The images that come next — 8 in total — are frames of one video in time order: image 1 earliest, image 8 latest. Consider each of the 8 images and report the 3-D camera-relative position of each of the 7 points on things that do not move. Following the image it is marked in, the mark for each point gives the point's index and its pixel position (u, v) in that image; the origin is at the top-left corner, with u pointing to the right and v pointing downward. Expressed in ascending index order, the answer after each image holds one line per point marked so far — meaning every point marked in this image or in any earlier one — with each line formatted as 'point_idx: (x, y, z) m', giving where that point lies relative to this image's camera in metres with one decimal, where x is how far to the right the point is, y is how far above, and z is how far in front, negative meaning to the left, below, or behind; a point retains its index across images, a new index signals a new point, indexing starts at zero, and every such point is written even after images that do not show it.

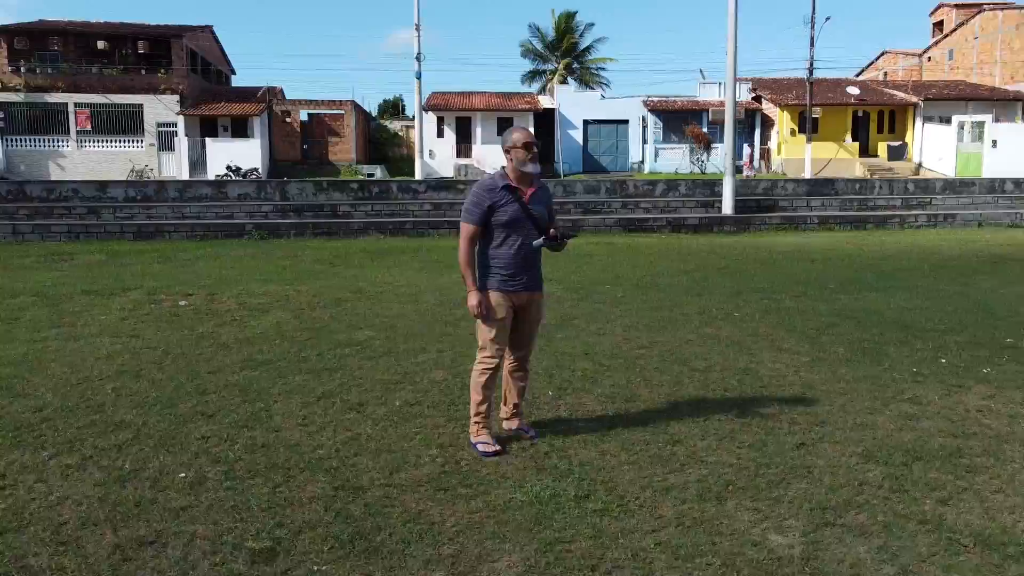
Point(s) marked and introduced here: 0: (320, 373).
0: (-1.3, -0.6, +5.3) m
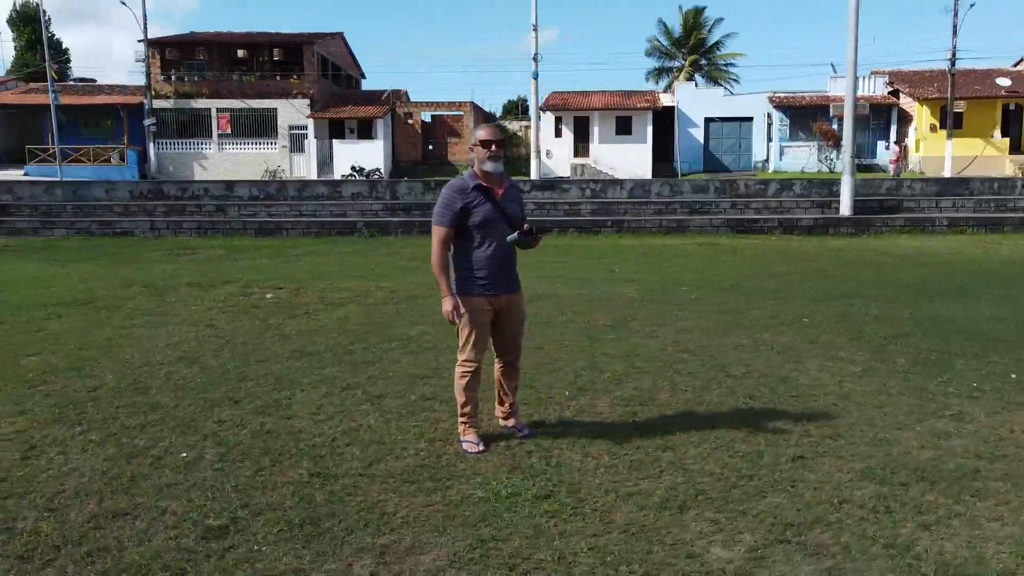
0: (-1.1, -0.5, +5.5) m
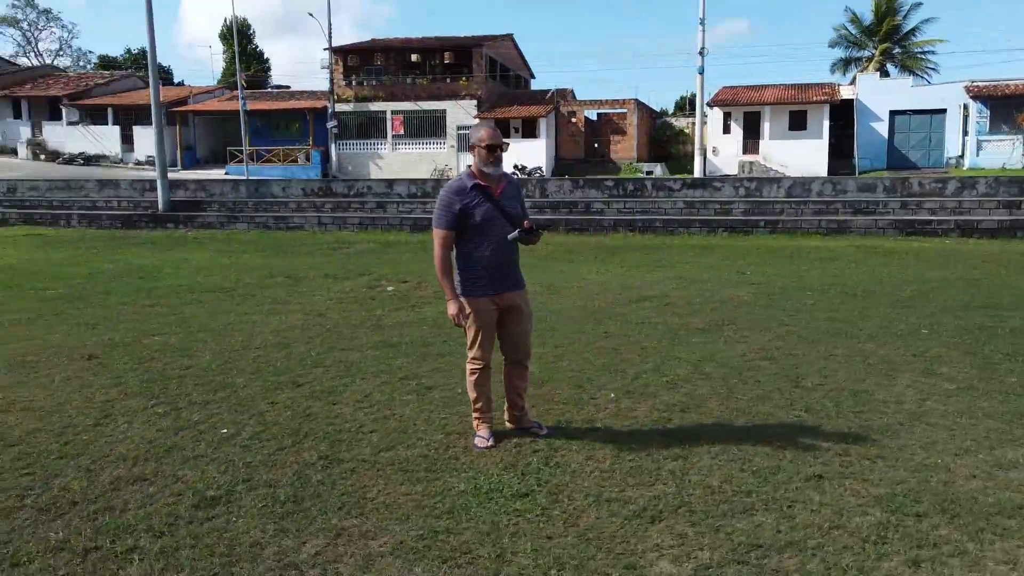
0: (-0.6, -0.5, +5.7) m
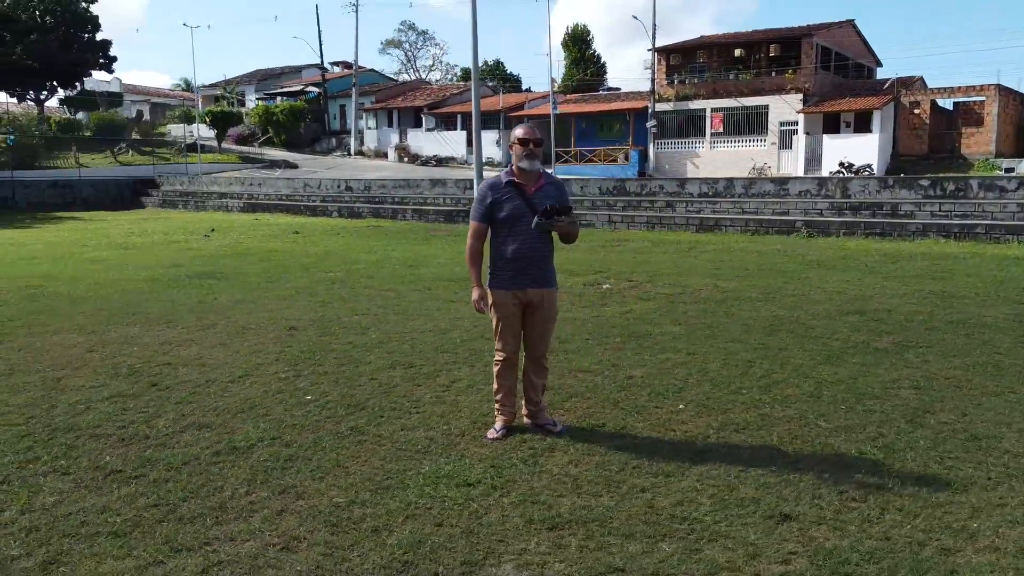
0: (+0.3, -0.5, +5.9) m
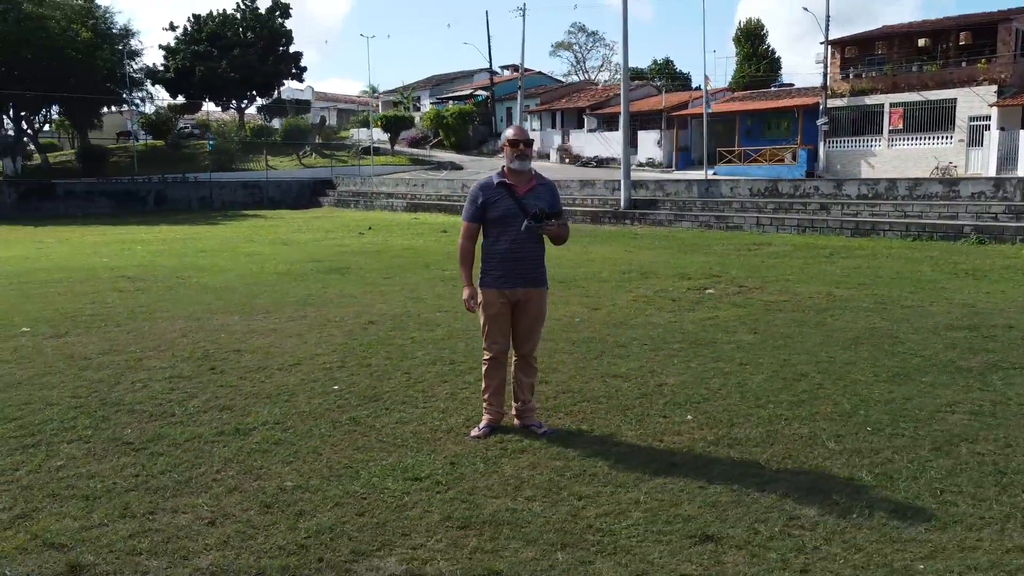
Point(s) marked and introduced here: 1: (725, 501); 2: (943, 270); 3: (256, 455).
0: (+0.6, -0.5, +5.8) m
1: (+0.8, -0.8, +3.1) m
2: (+6.0, +0.2, +11.4) m
3: (-1.2, -0.8, +3.7) m
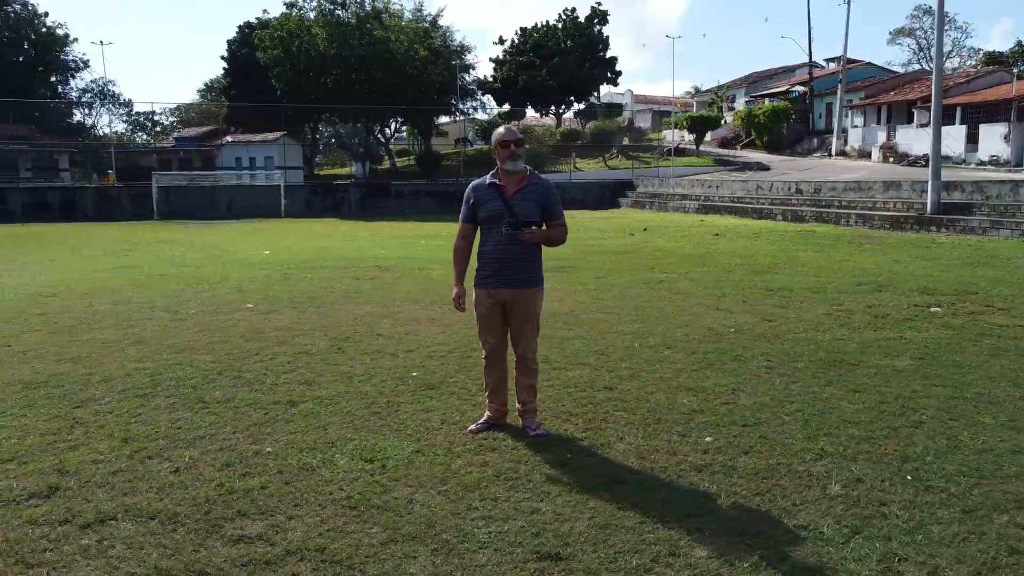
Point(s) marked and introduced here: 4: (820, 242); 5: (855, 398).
0: (+1.2, -0.5, +5.4) m
1: (+0.4, -0.8, +2.9) m
2: (+8.5, -0.2, +8.6) m
3: (-1.2, -0.7, +4.2) m
4: (+6.8, +1.1, +18.3) m
5: (+2.0, -0.6, +4.7) m
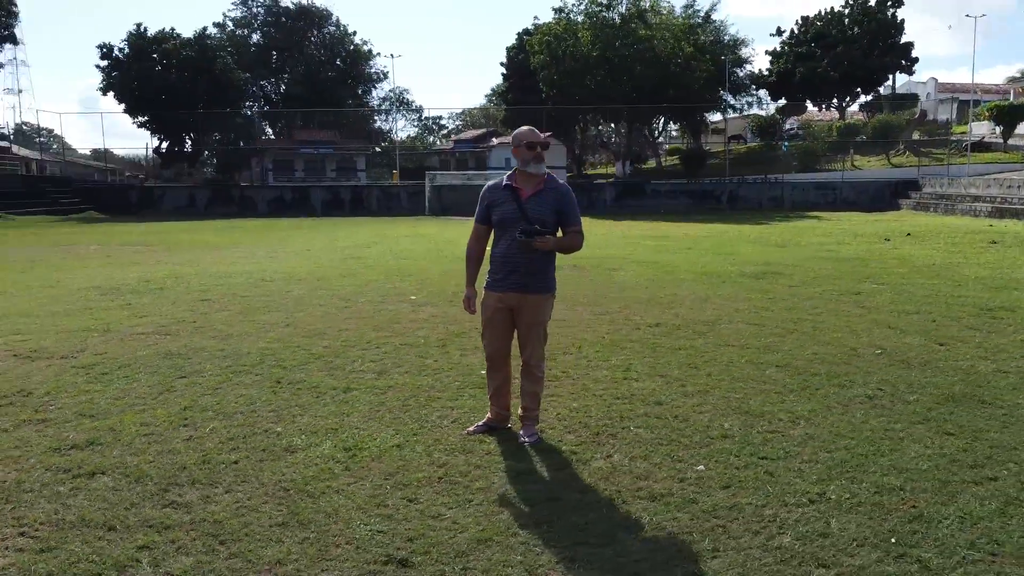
0: (+1.6, -0.6, +4.9) m
1: (0.0, -0.9, +2.8) m
2: (+9.5, -0.6, +5.4) m
3: (-1.1, -0.7, +4.6) m
4: (+11.3, +0.7, +15.1) m
5: (+2.0, -0.7, +3.9) m
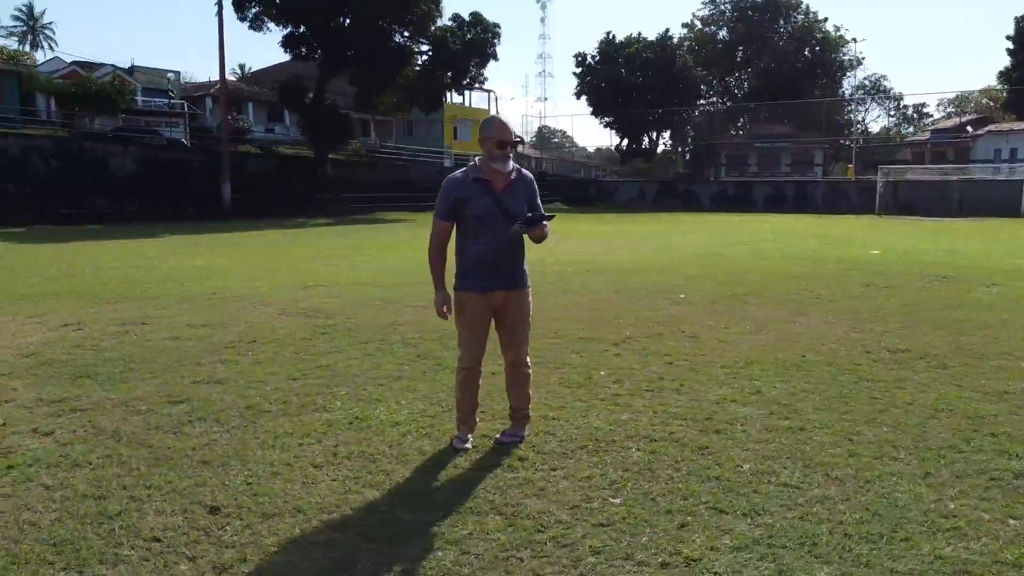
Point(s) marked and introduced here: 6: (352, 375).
0: (+1.8, -0.7, +3.8) m
1: (-0.7, -0.8, +2.9) m
2: (+8.6, -1.3, -0.1) m
3: (-0.6, -0.6, +5.0) m
4: (+15.6, -0.3, +7.1) m
5: (+1.6, -0.9, +2.8) m
6: (-1.0, -0.6, +5.1) m
